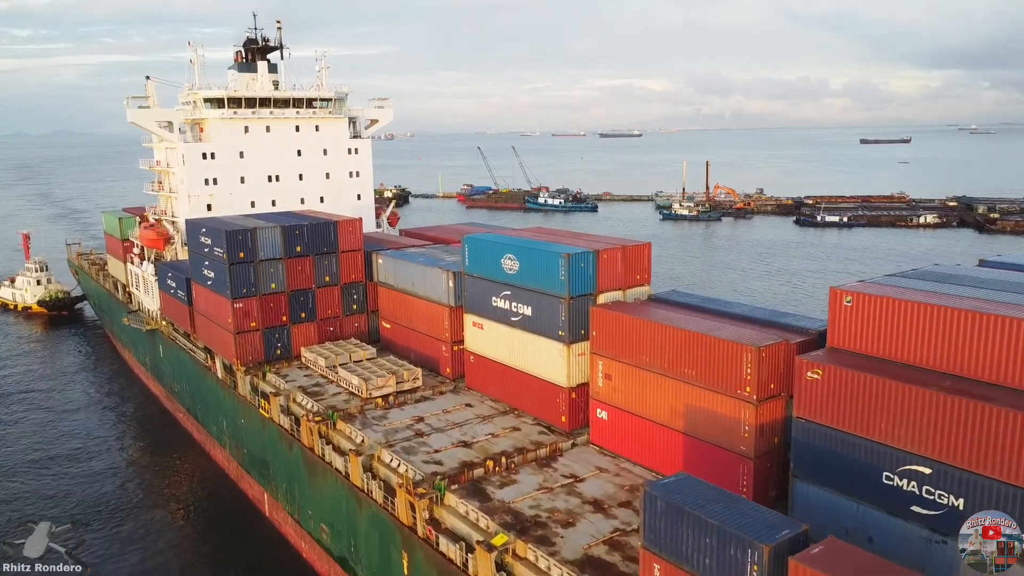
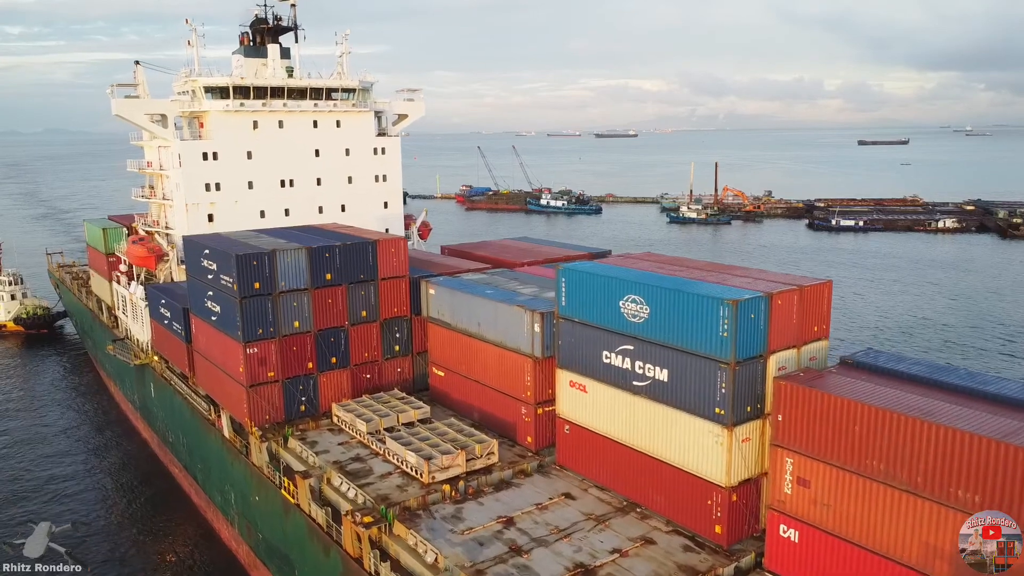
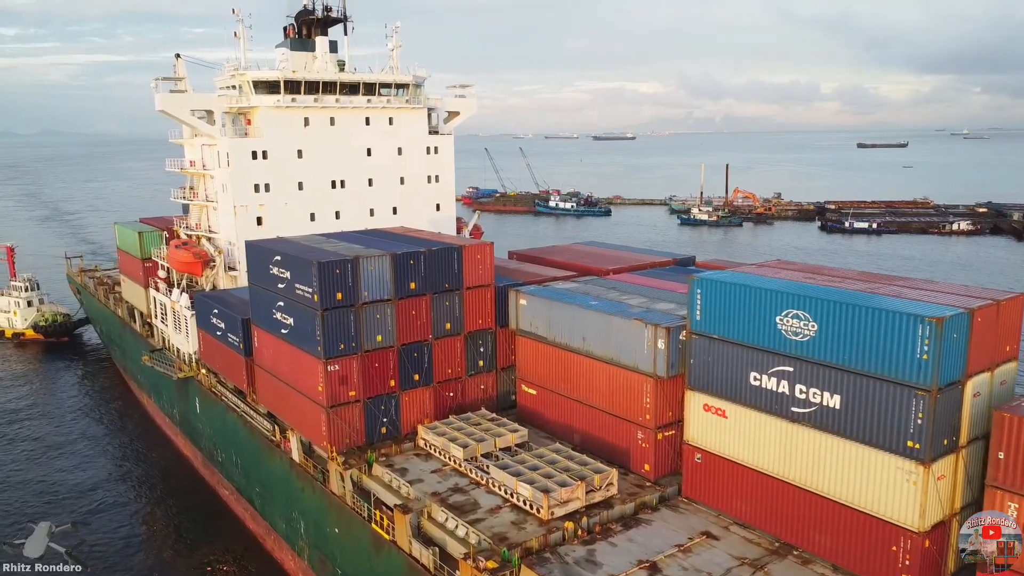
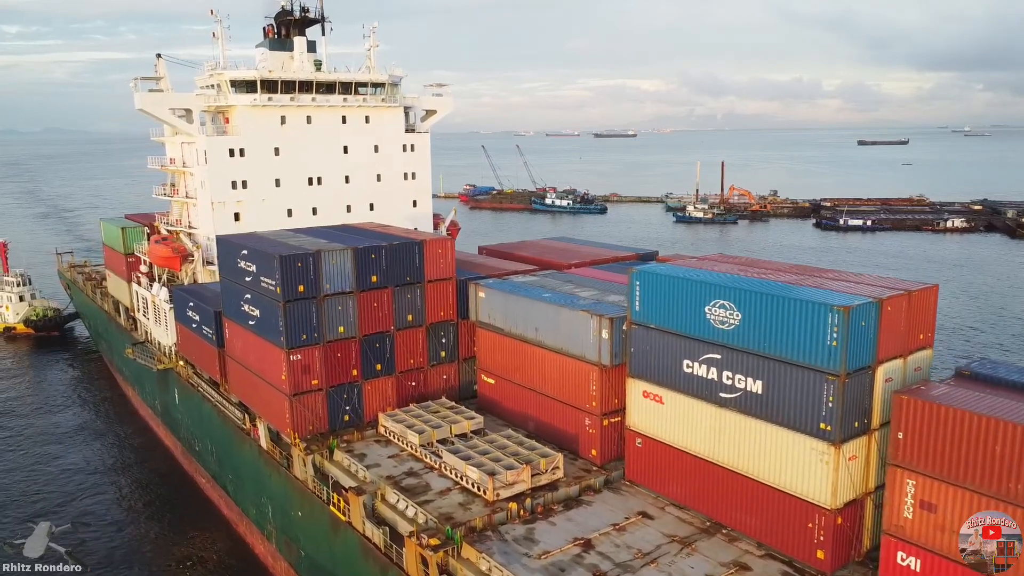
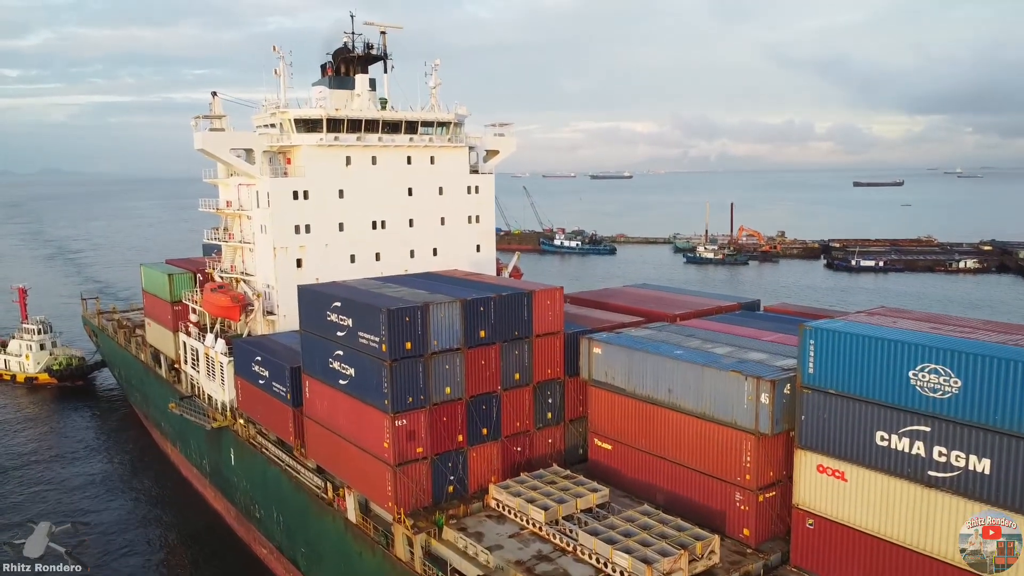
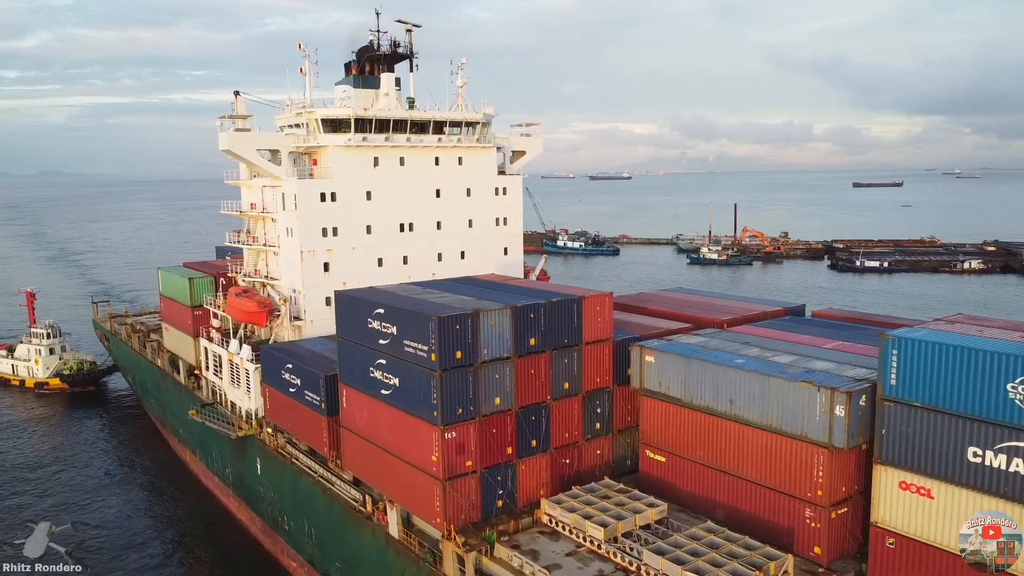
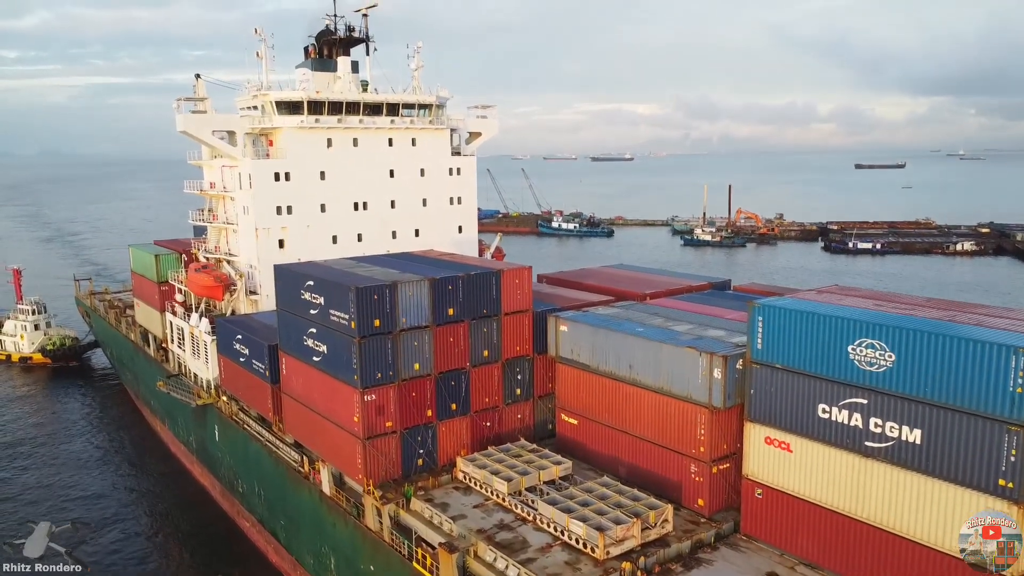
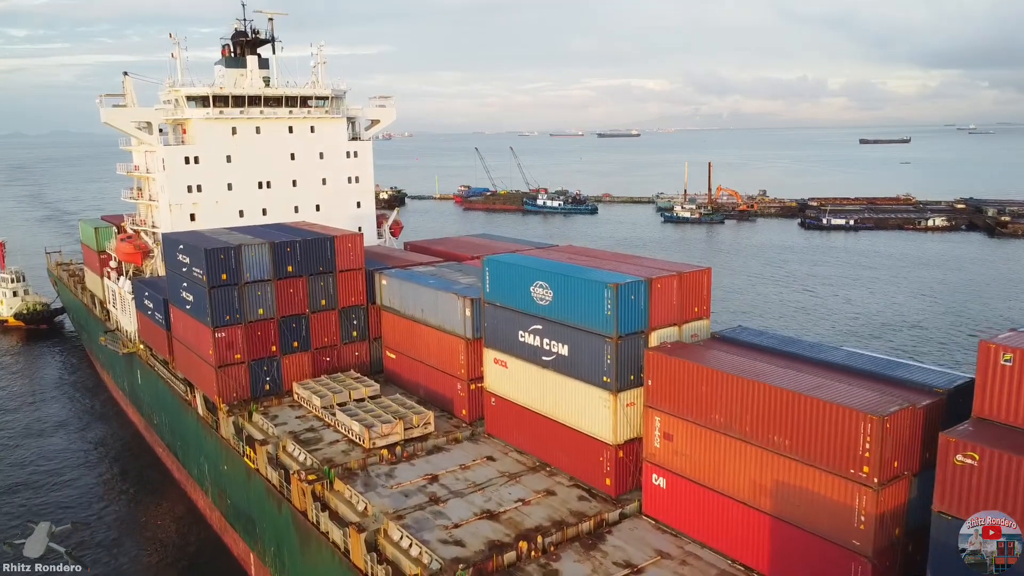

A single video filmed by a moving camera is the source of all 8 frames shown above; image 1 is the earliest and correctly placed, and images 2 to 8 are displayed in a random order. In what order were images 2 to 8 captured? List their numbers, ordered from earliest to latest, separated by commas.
8, 2, 4, 3, 7, 5, 6
